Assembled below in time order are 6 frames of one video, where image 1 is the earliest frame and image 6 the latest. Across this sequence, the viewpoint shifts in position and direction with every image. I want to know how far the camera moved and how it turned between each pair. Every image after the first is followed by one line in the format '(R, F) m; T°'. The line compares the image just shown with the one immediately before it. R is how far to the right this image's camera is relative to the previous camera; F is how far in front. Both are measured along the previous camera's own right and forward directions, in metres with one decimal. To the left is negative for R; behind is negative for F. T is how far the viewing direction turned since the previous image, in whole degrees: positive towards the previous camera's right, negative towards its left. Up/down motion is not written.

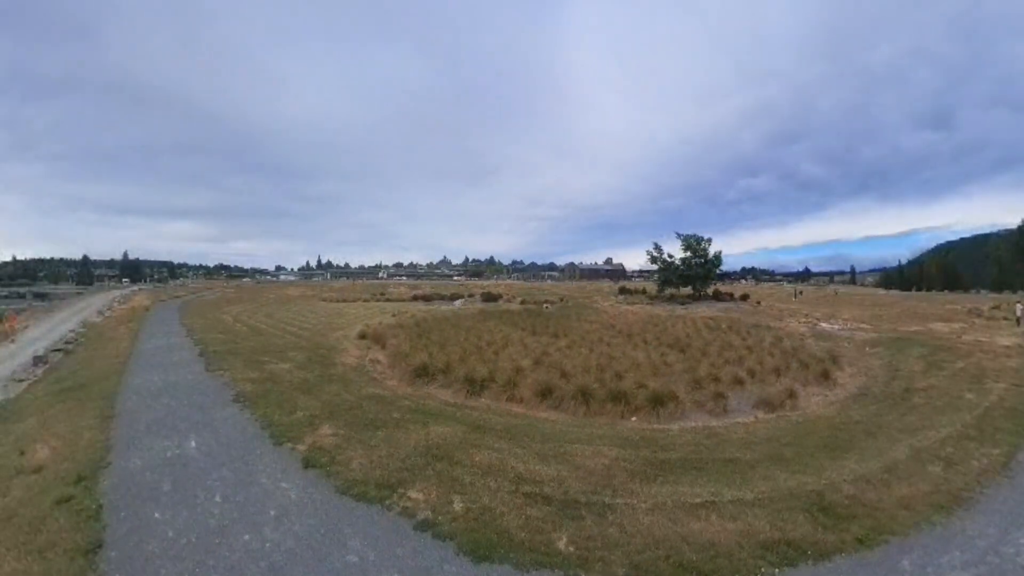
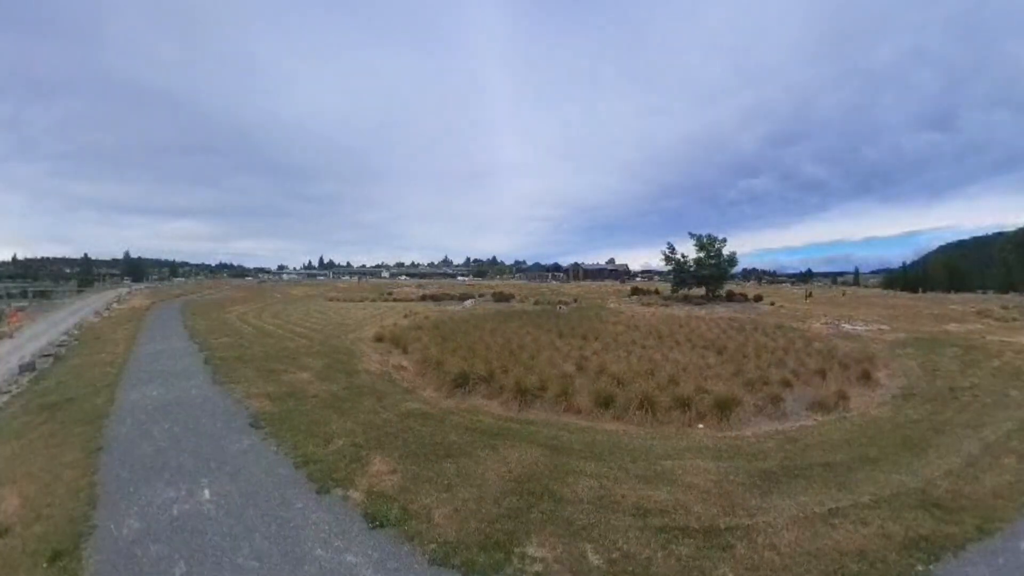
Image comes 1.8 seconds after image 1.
(-1.3, 0.0) m; 0°
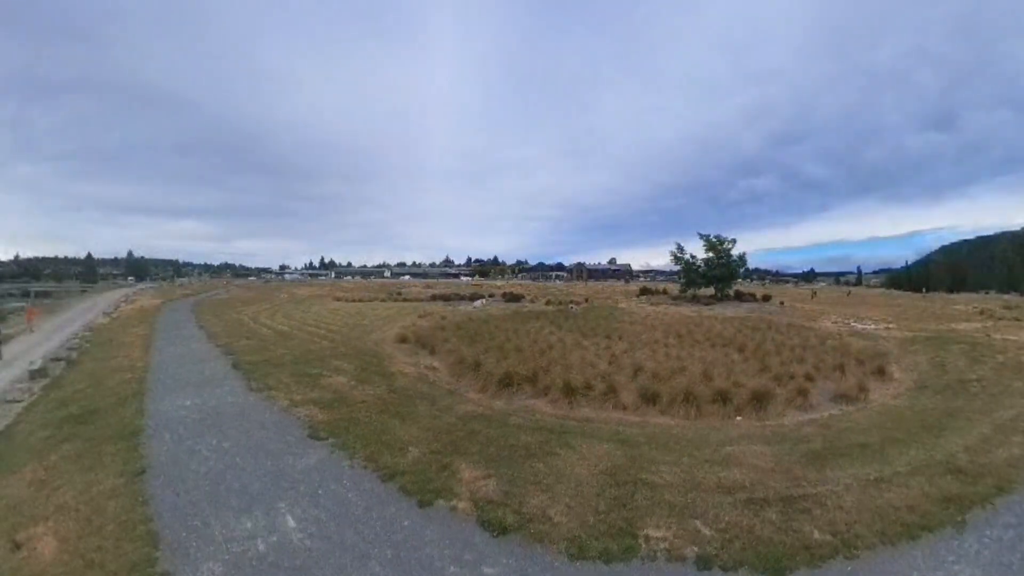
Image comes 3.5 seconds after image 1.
(-1.1, -1.0) m; 0°
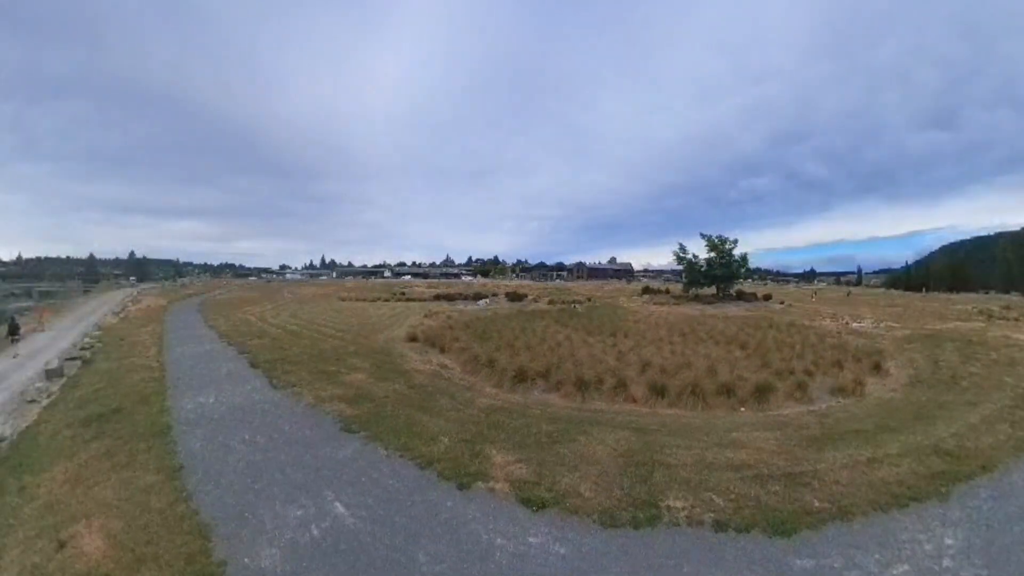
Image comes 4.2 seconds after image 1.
(-0.4, -0.7) m; 0°
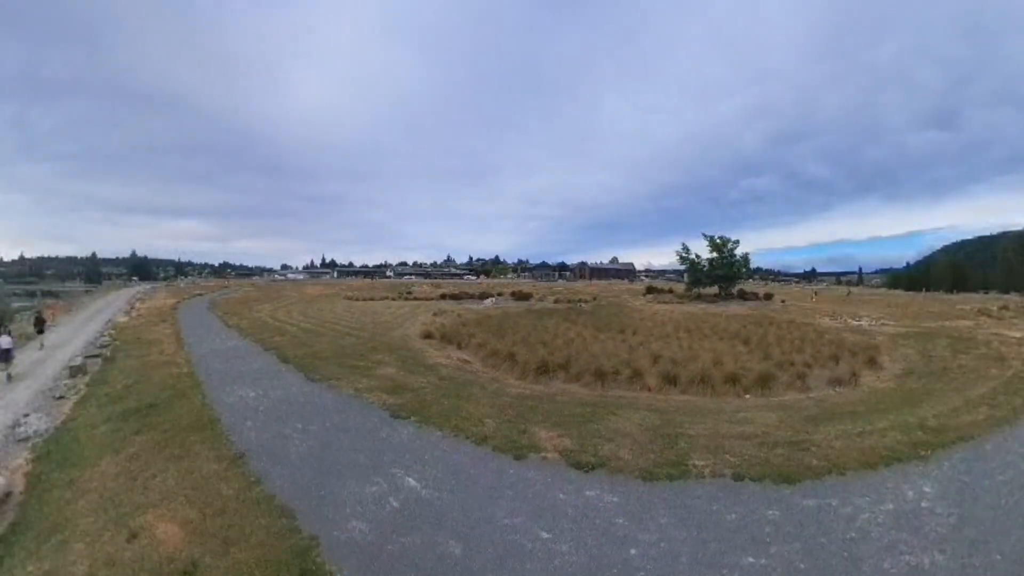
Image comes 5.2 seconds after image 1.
(-0.7, -1.3) m; 0°
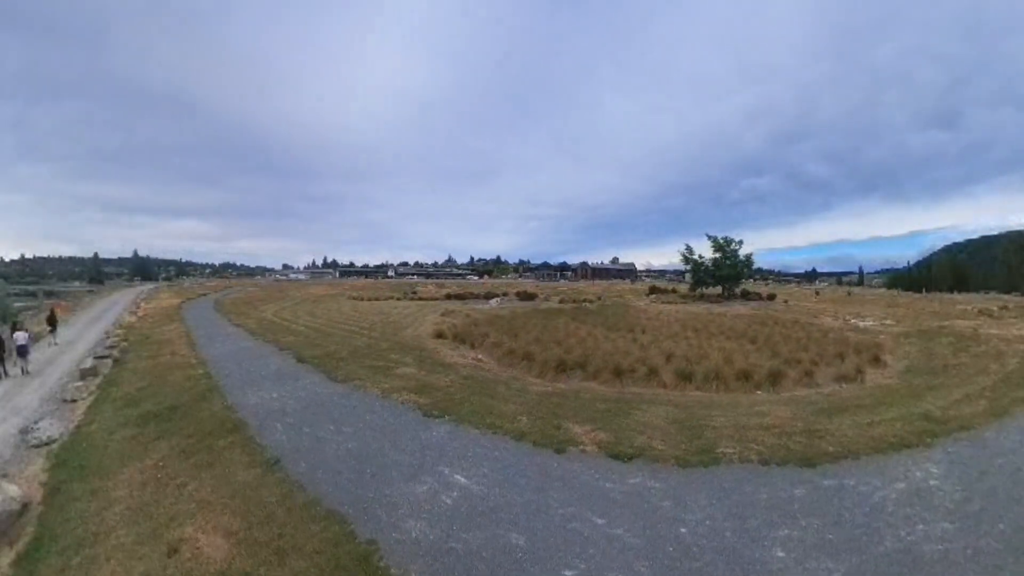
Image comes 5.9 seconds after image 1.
(-0.6, -0.7) m; 0°
